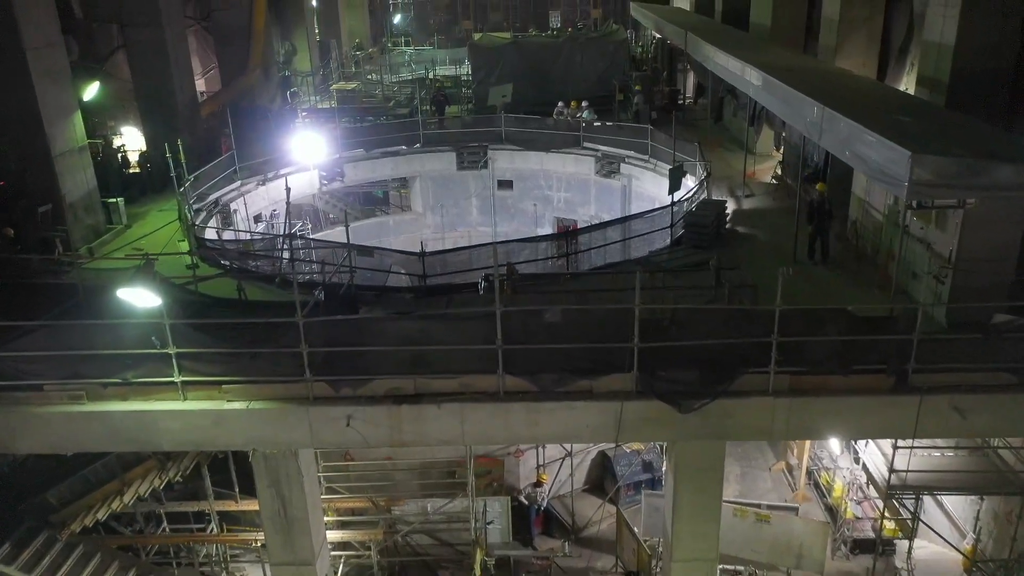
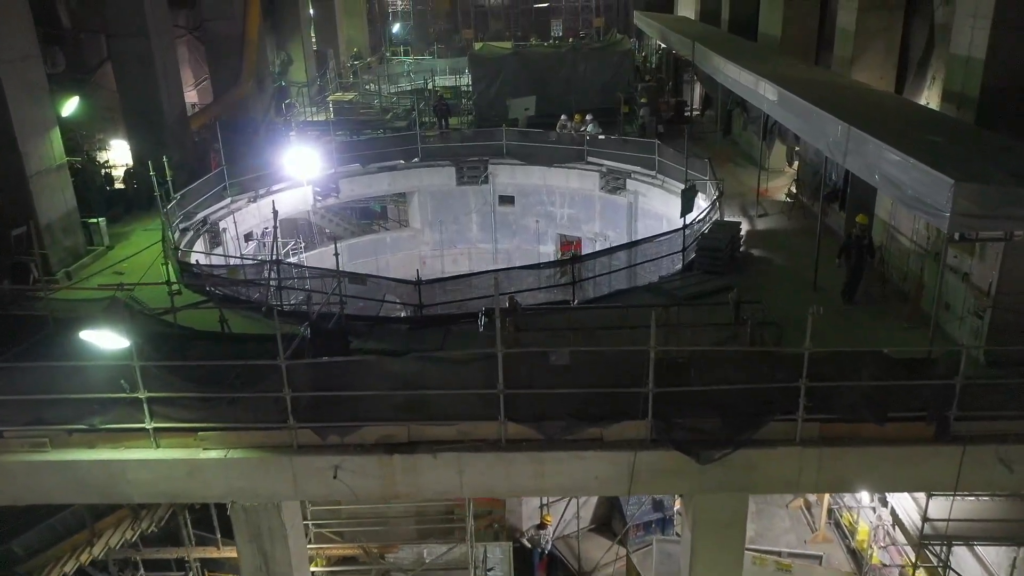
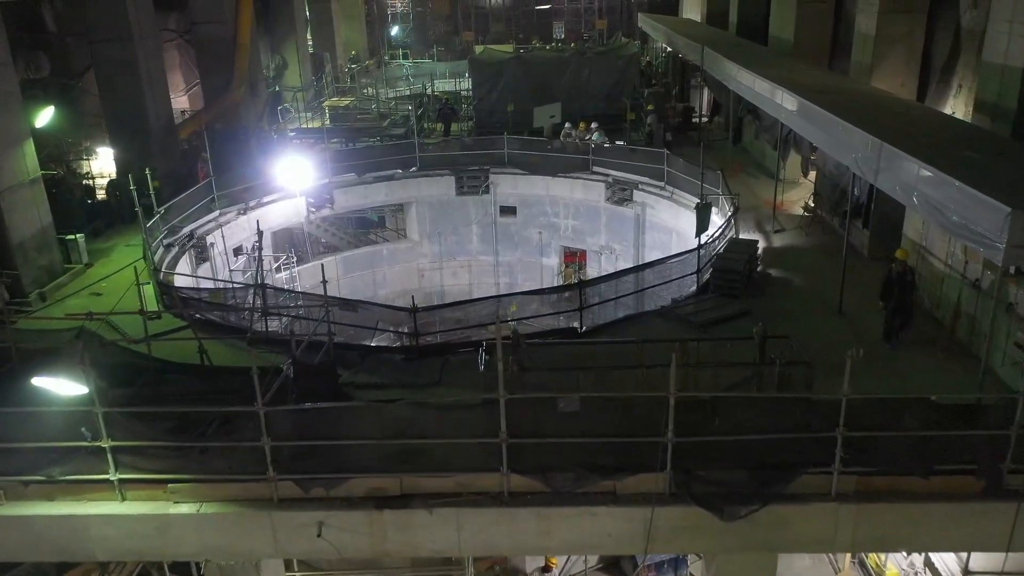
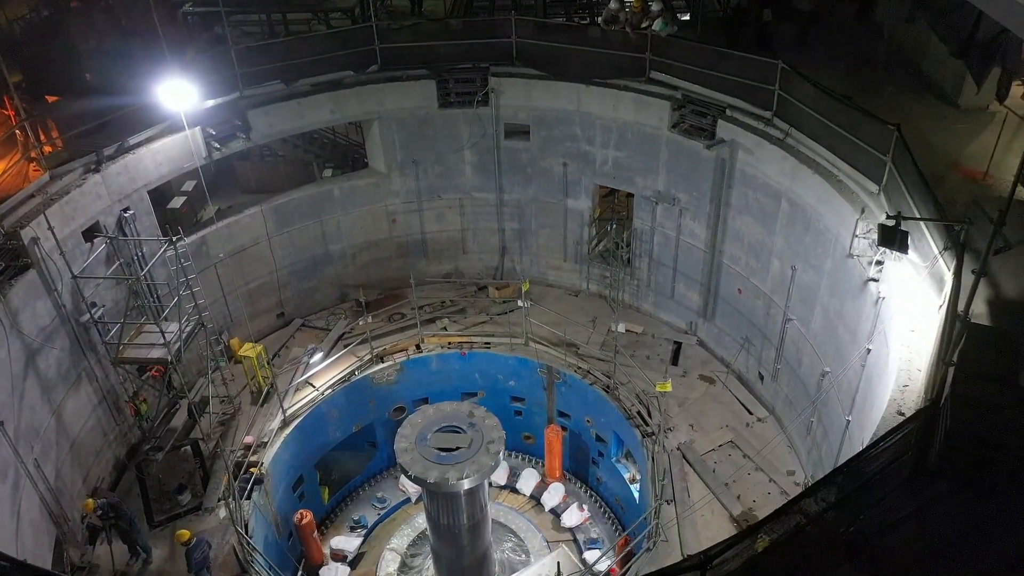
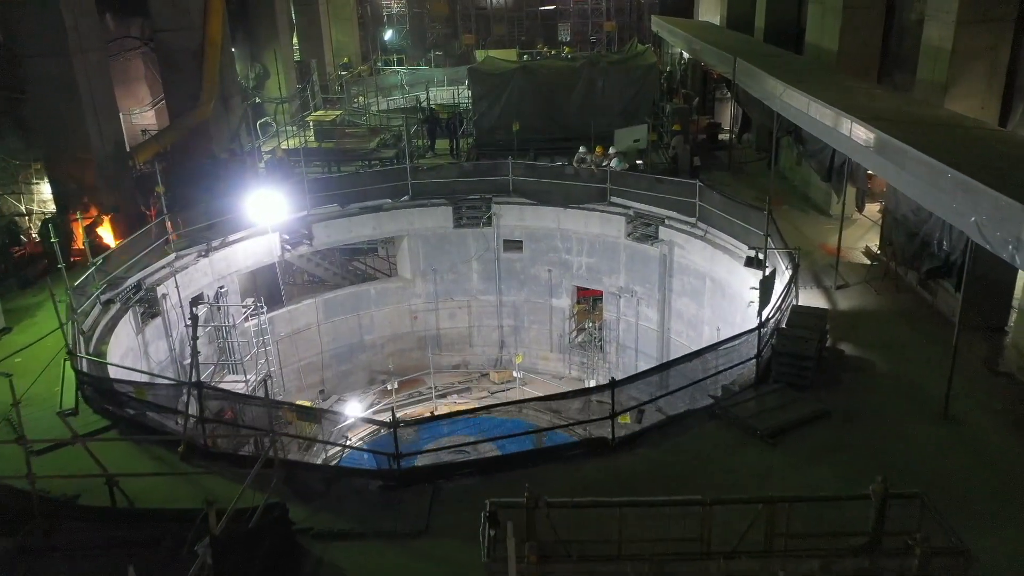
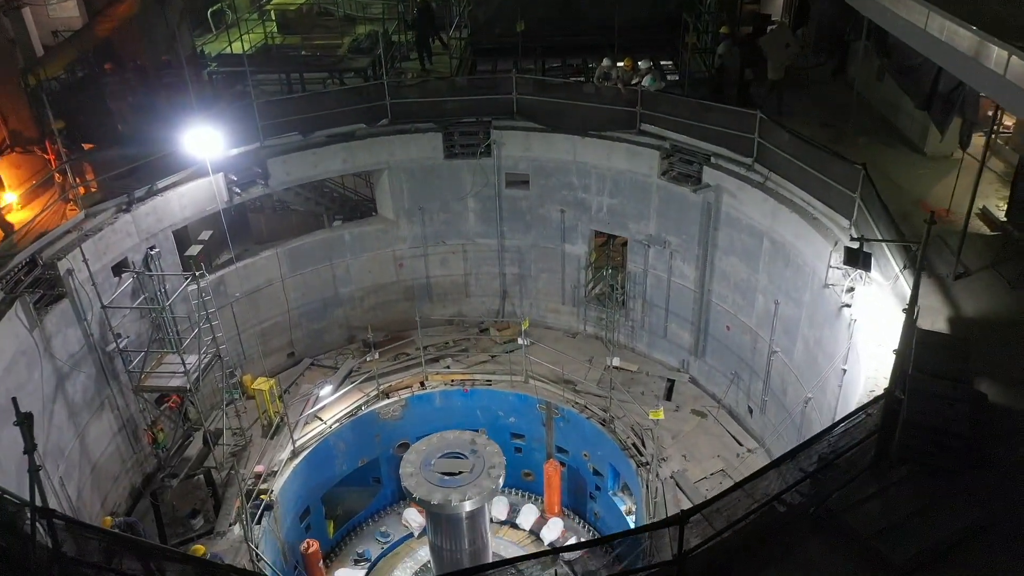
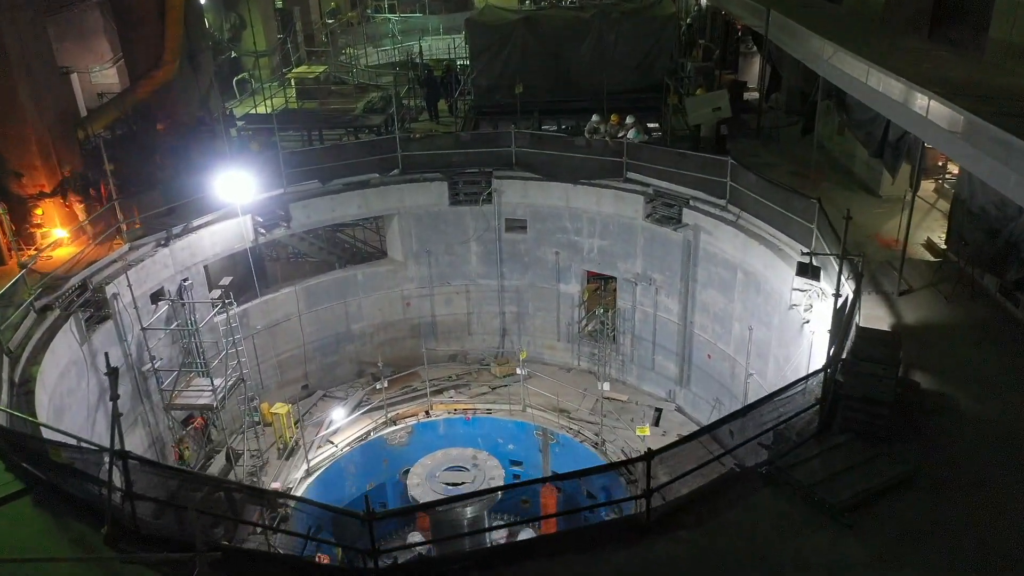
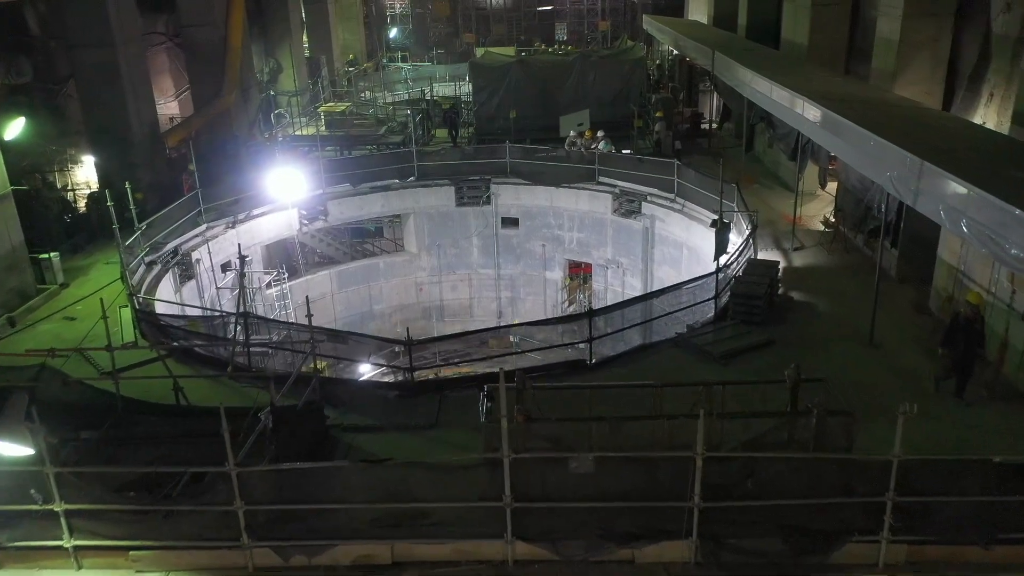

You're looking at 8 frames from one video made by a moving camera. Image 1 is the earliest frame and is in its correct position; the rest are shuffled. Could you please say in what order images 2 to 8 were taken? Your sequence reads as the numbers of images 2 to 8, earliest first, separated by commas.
2, 3, 8, 5, 7, 6, 4
